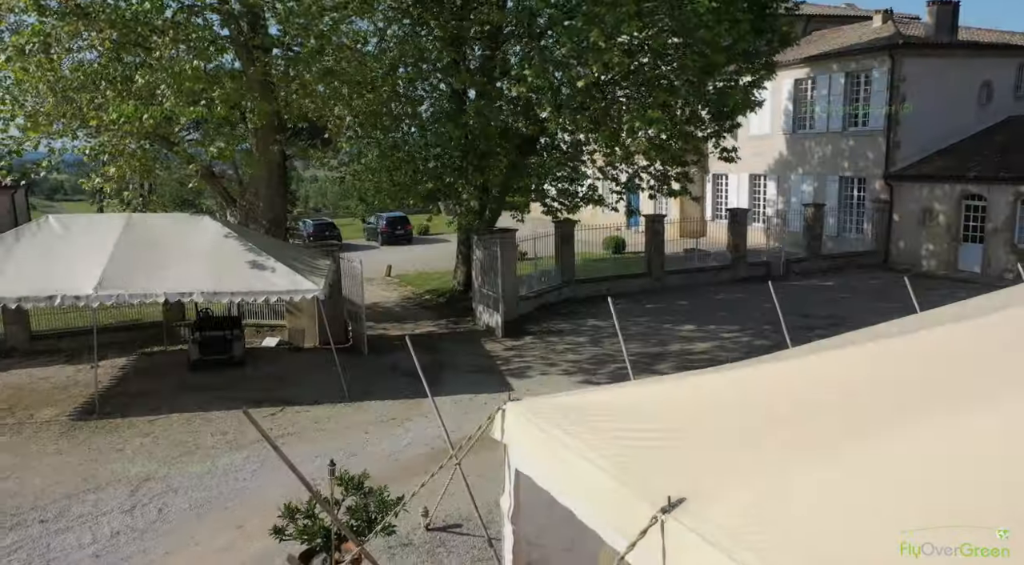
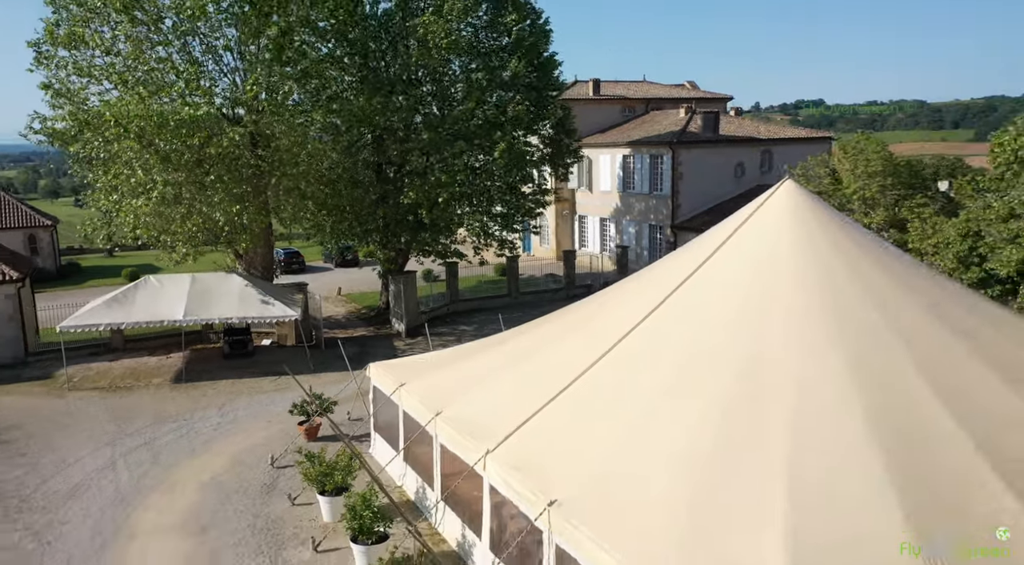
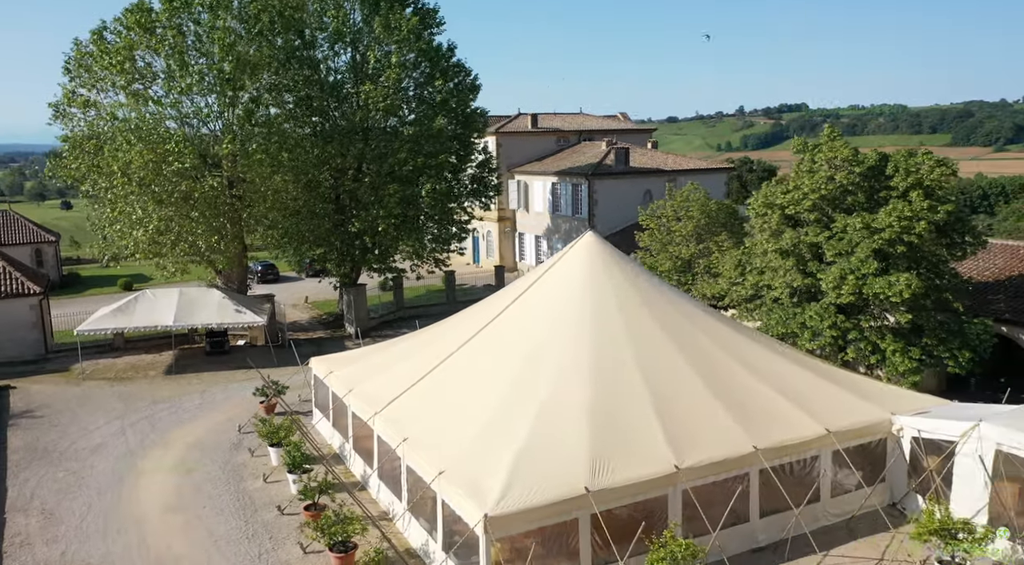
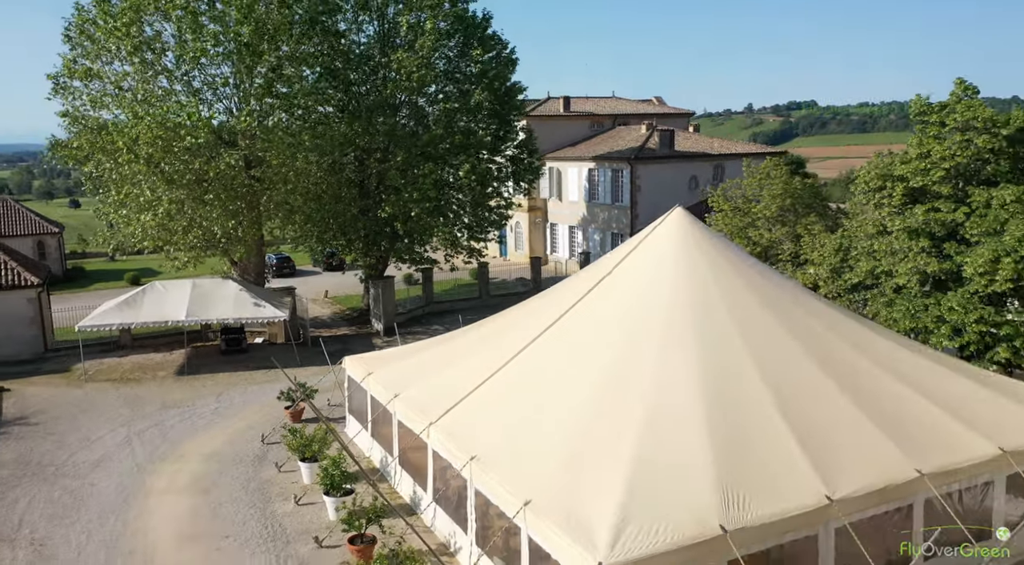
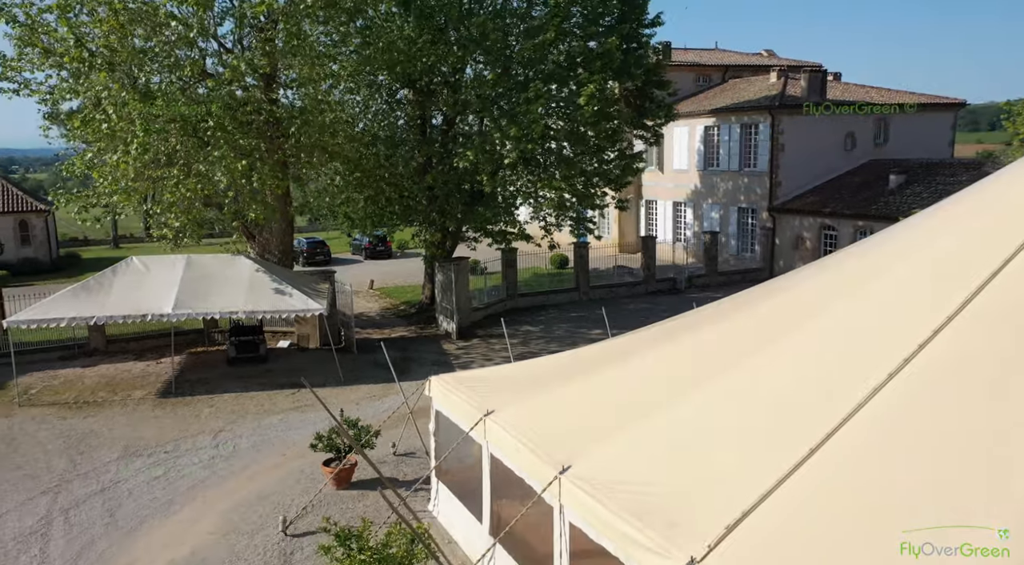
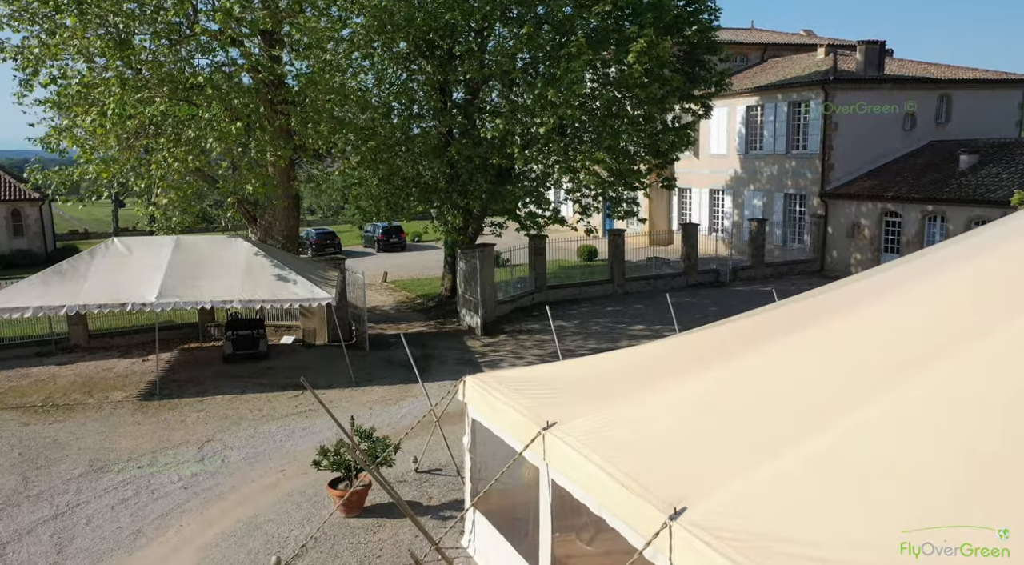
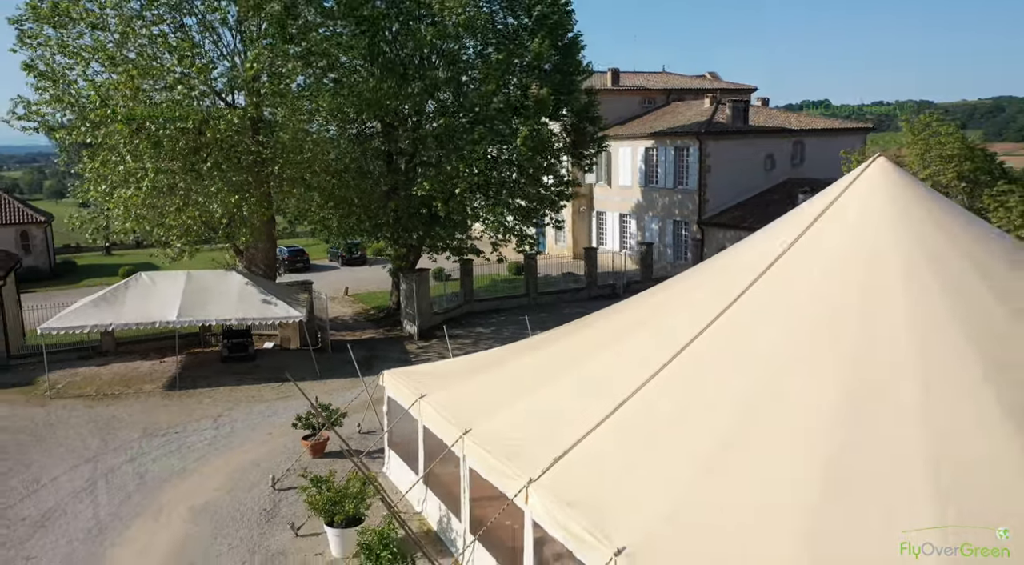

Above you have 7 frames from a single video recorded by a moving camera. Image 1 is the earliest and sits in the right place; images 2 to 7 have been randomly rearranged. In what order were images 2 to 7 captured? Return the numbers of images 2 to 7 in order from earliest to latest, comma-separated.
6, 5, 7, 2, 4, 3
